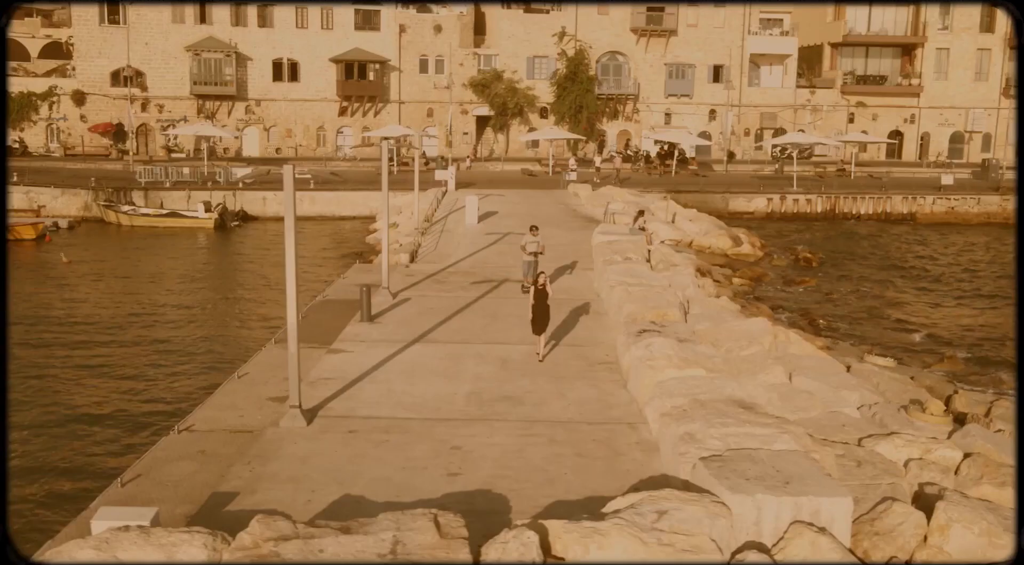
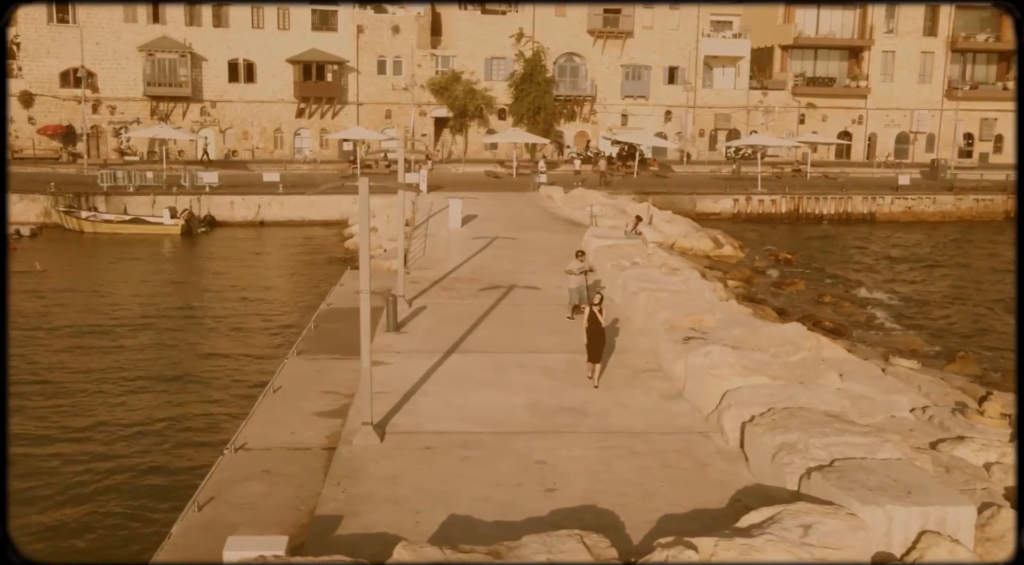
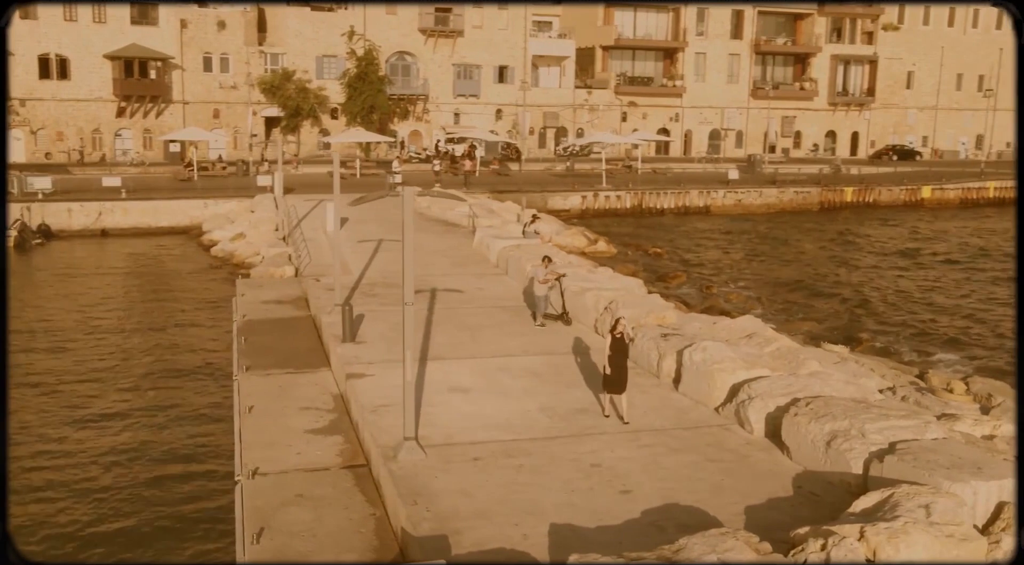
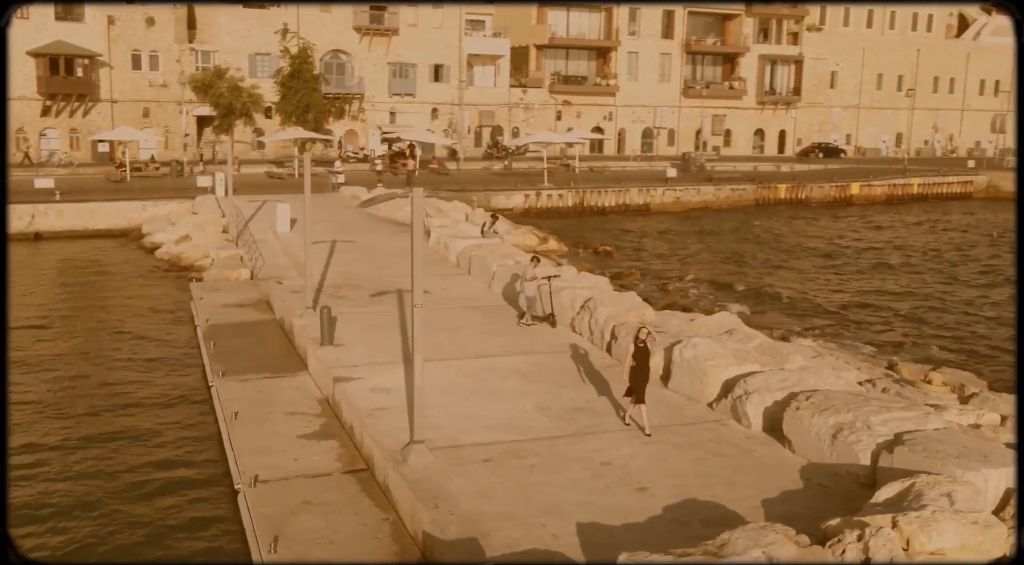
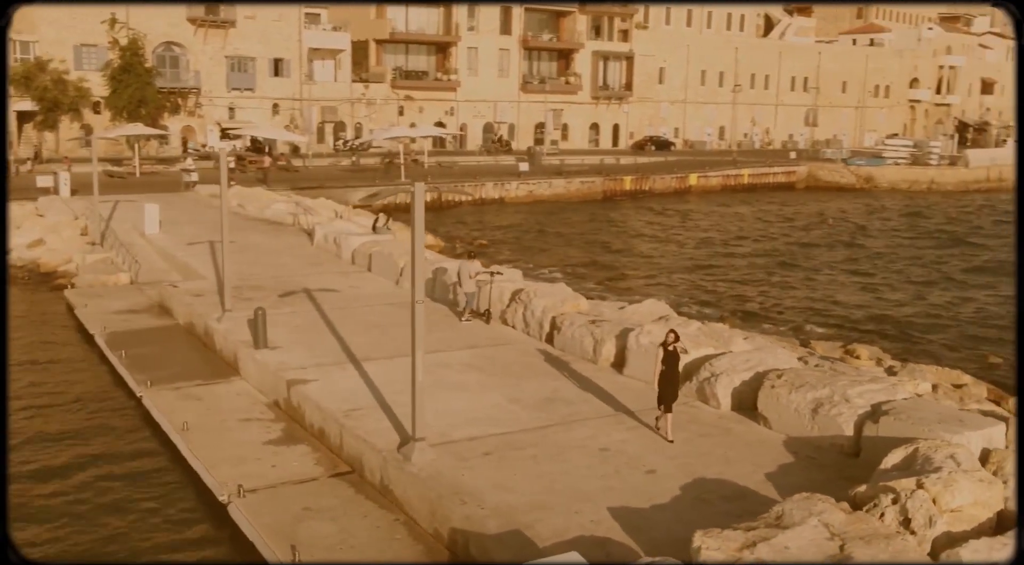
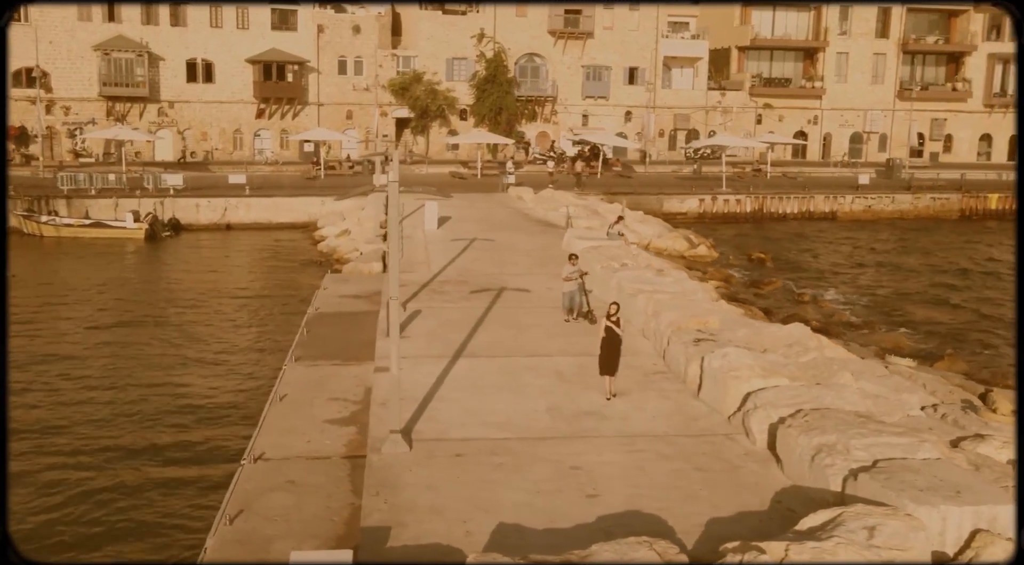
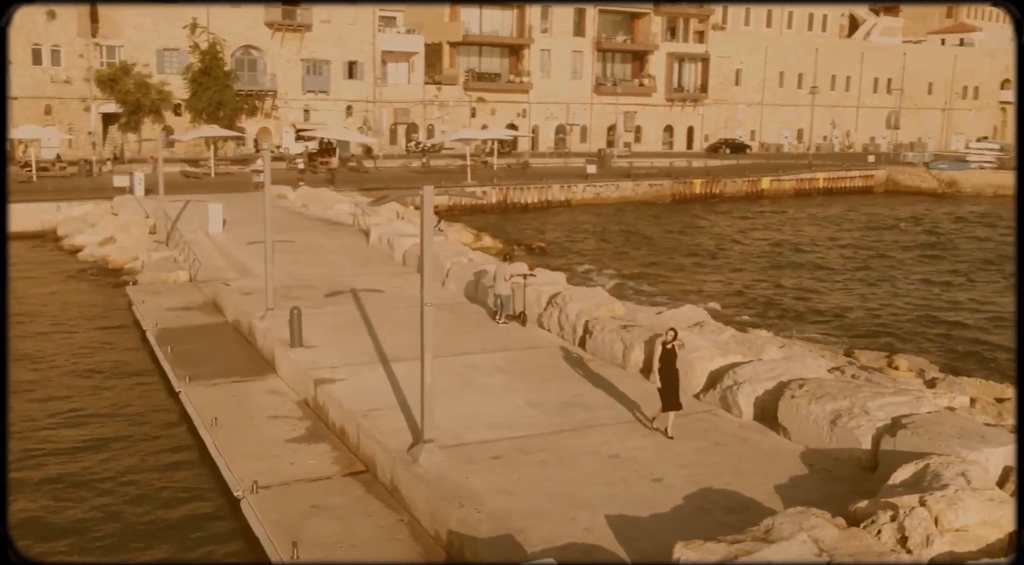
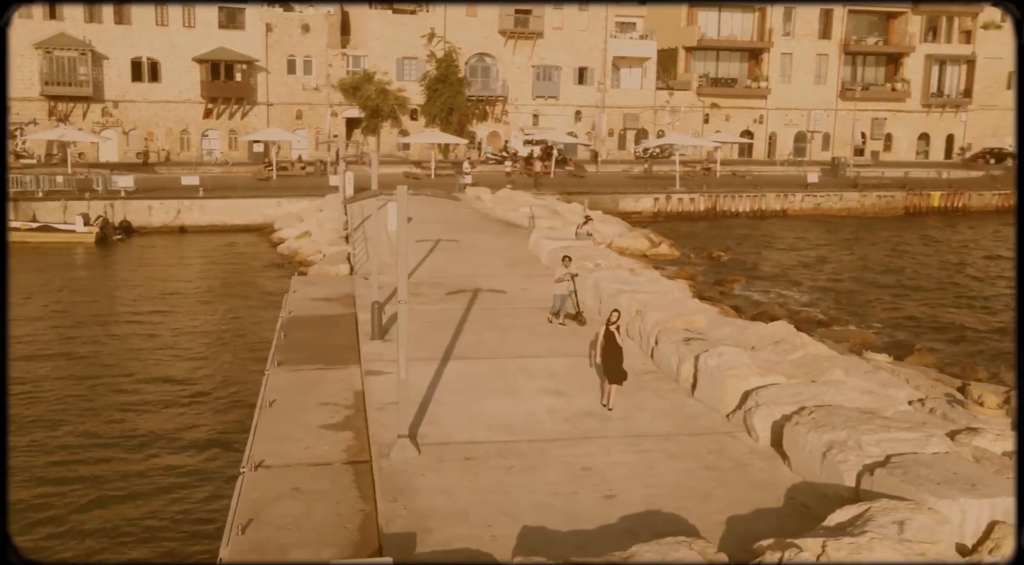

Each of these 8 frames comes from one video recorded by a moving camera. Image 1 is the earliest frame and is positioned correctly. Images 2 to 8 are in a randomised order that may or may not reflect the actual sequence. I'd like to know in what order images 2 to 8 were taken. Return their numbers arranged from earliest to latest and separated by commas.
2, 6, 8, 3, 4, 7, 5
